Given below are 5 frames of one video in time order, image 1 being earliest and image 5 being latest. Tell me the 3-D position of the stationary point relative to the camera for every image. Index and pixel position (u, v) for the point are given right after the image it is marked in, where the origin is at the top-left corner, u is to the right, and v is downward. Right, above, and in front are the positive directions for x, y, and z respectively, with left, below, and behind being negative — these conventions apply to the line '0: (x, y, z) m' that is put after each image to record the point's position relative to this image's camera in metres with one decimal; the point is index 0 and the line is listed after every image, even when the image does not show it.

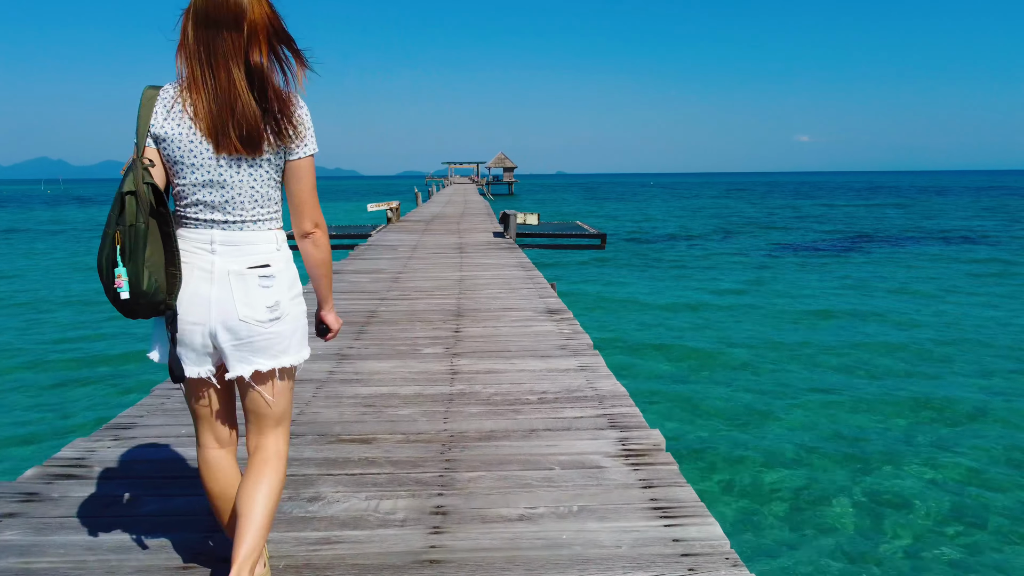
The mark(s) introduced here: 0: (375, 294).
0: (-1.3, -0.1, +8.1) m
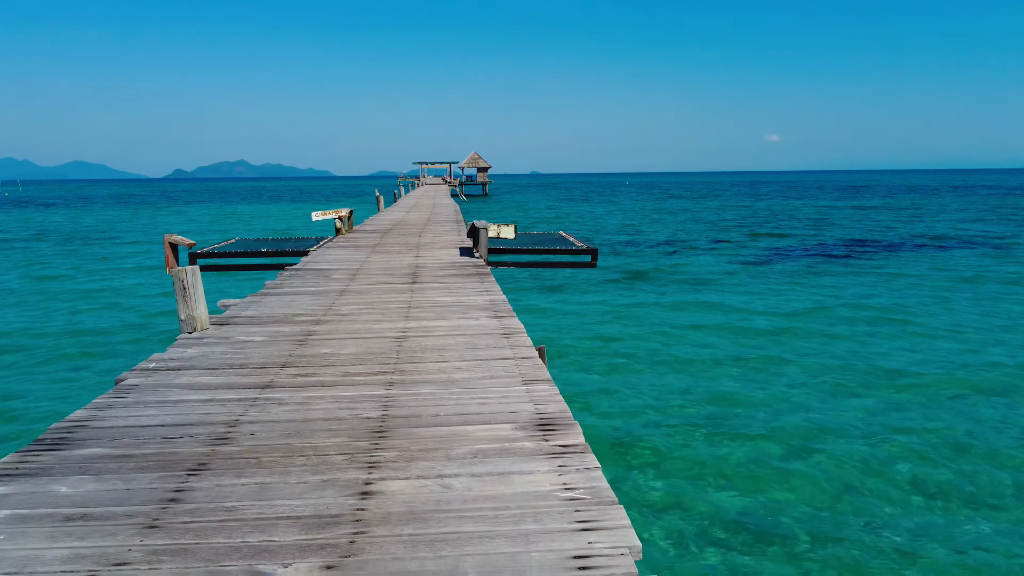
0: (-1.6, -0.5, +5.1) m
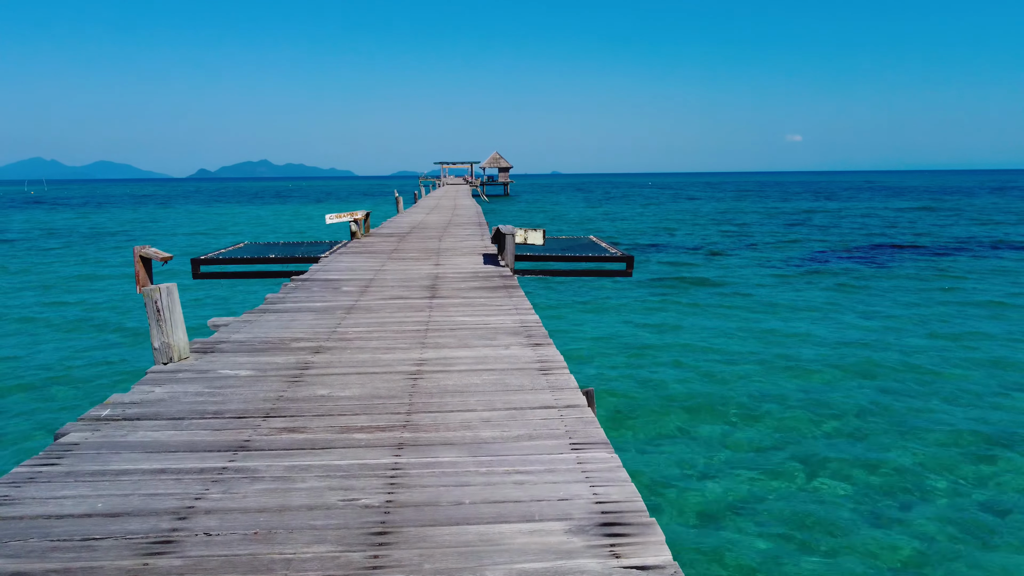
0: (-1.3, -0.7, +4.0) m
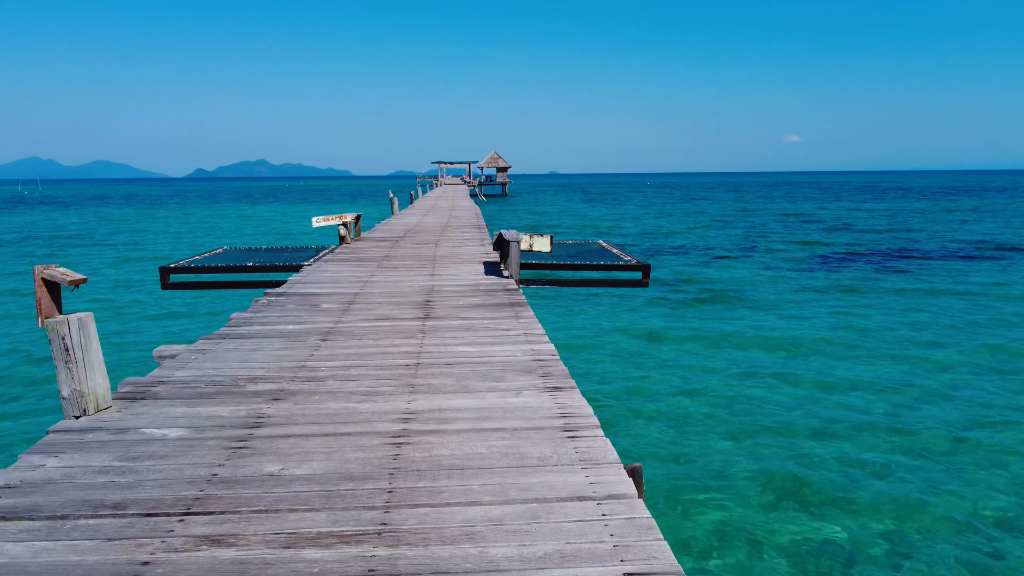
0: (-1.3, -0.8, +2.8) m
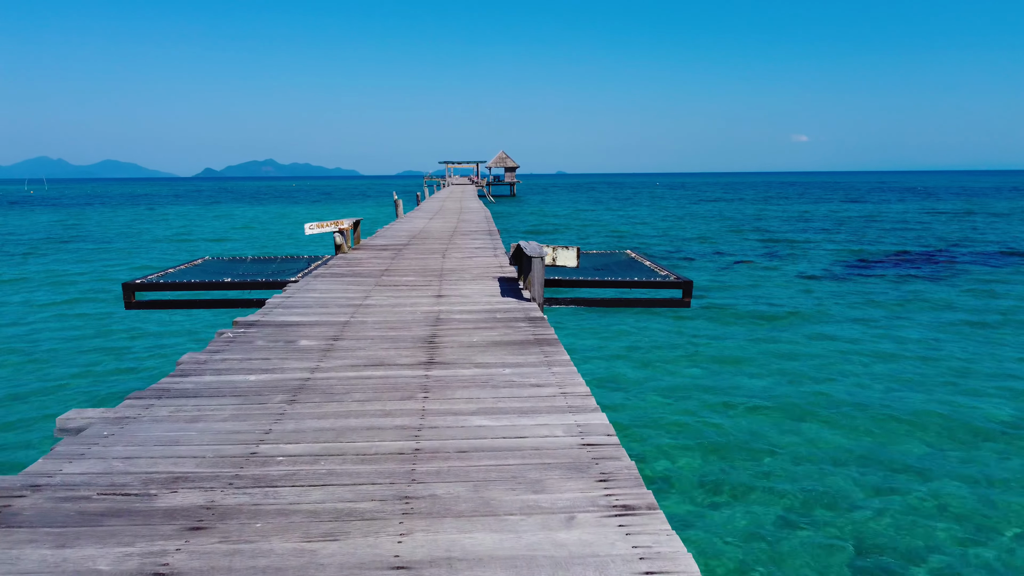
0: (-1.1, -1.1, +1.2) m
